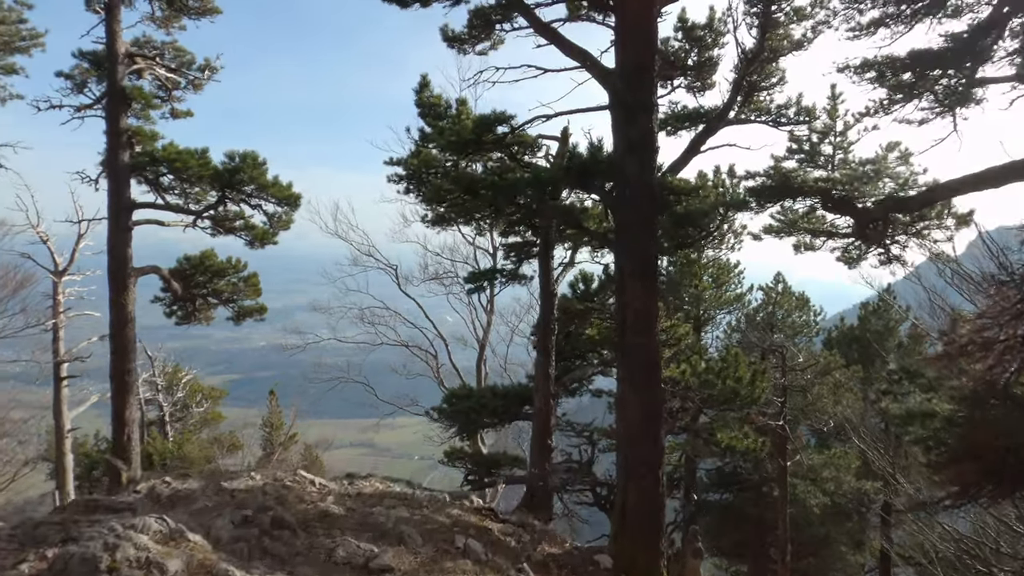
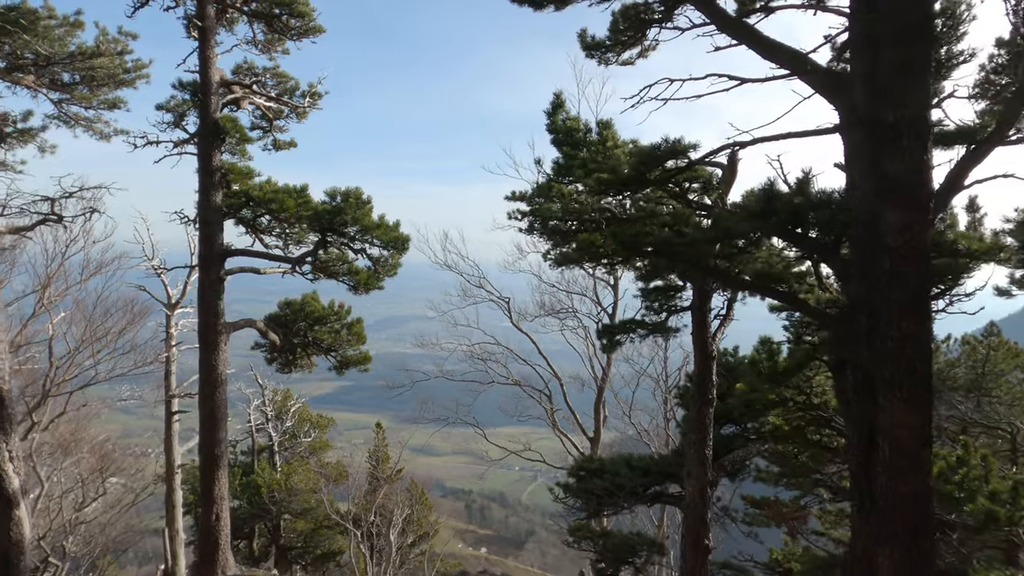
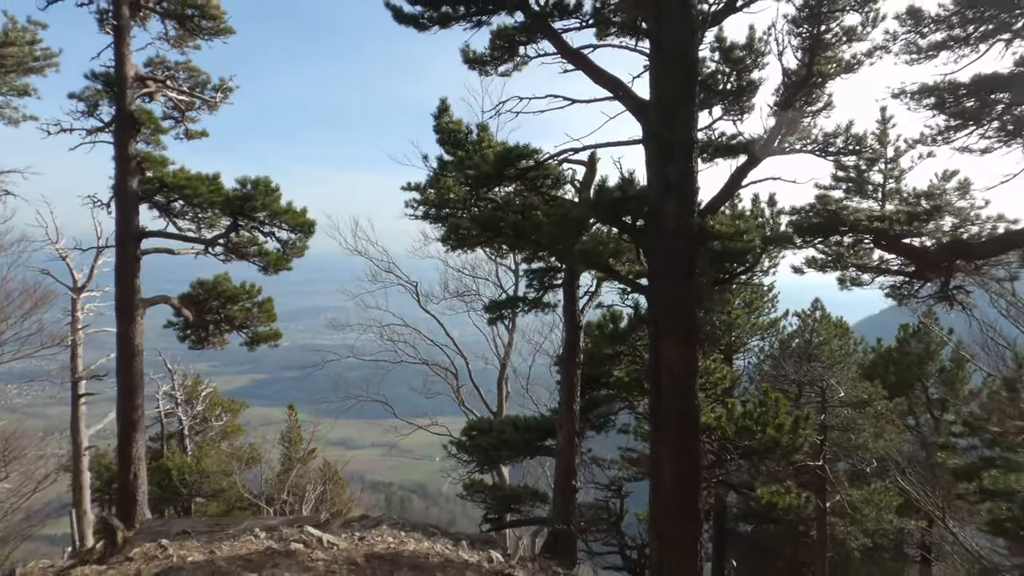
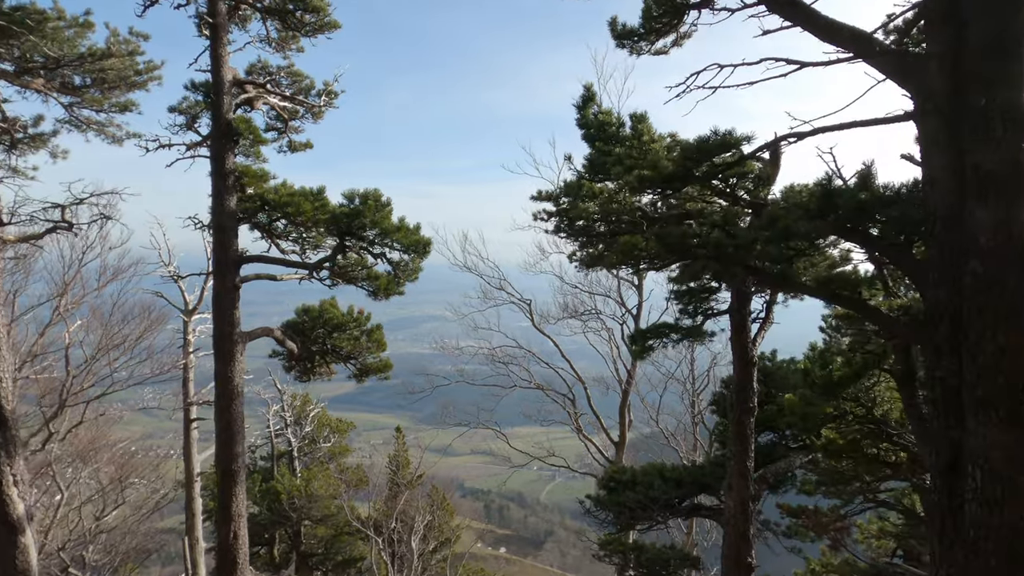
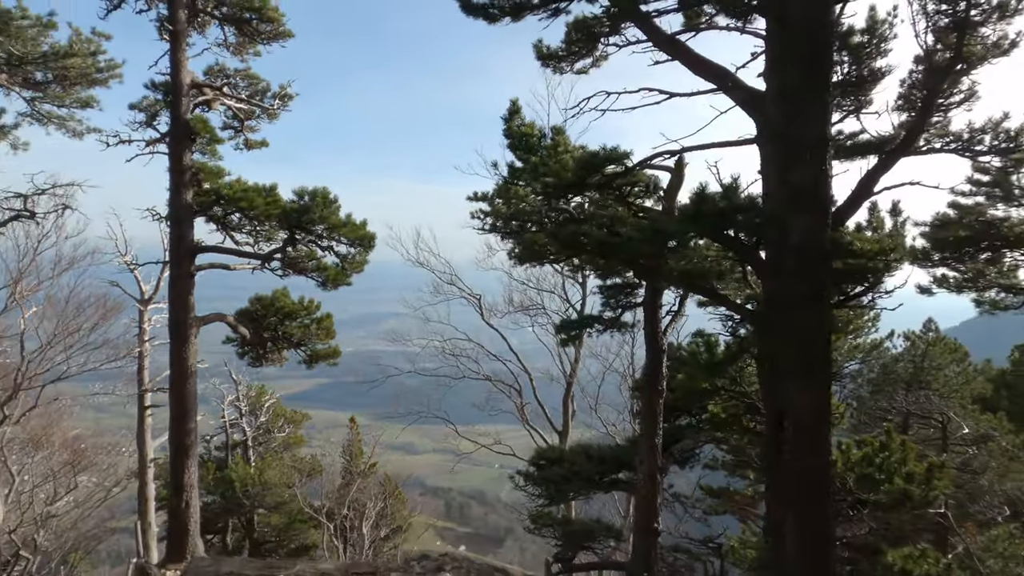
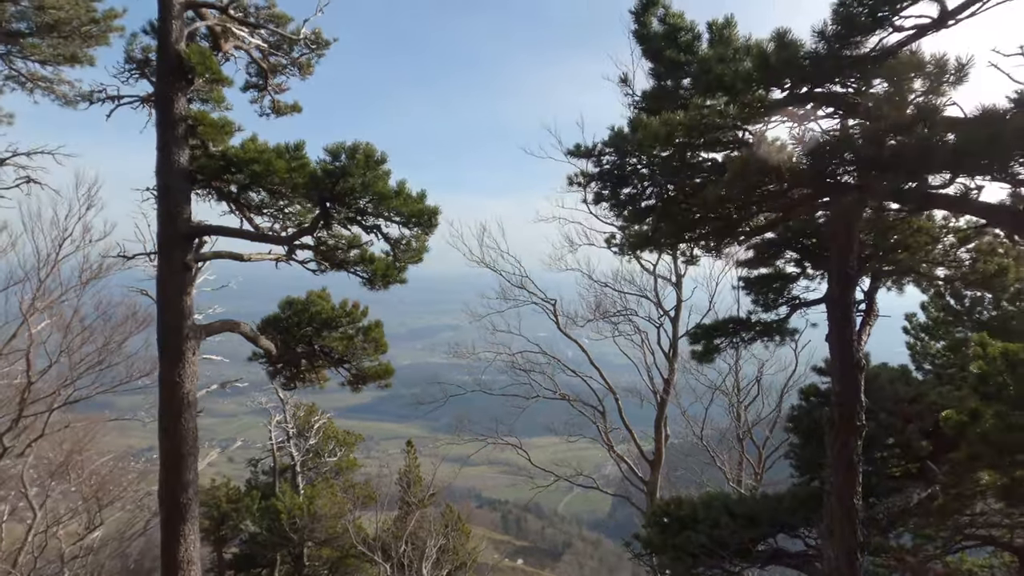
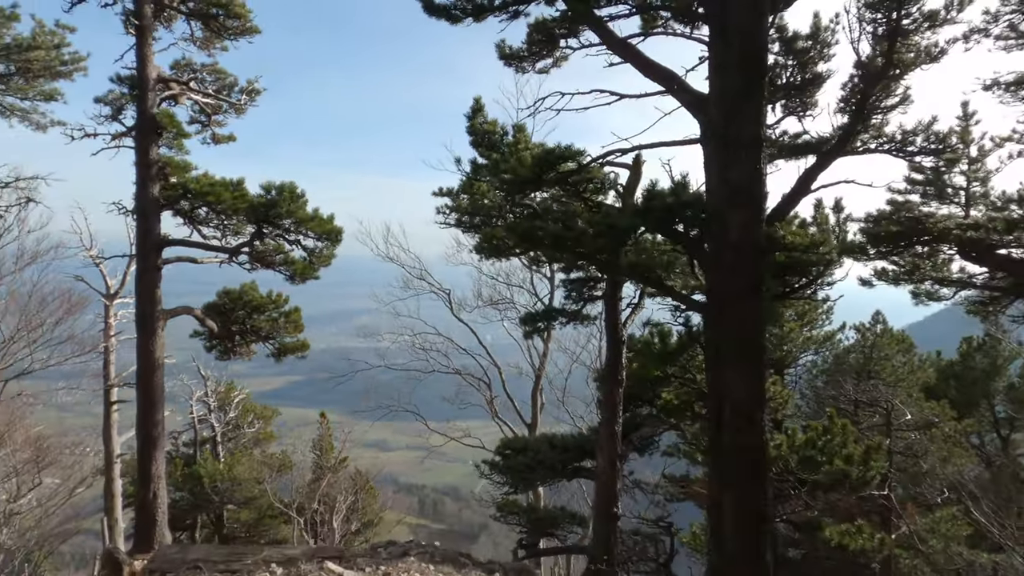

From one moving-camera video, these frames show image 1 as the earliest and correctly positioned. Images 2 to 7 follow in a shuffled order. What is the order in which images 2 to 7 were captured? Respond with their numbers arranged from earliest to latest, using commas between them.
3, 7, 5, 2, 4, 6
